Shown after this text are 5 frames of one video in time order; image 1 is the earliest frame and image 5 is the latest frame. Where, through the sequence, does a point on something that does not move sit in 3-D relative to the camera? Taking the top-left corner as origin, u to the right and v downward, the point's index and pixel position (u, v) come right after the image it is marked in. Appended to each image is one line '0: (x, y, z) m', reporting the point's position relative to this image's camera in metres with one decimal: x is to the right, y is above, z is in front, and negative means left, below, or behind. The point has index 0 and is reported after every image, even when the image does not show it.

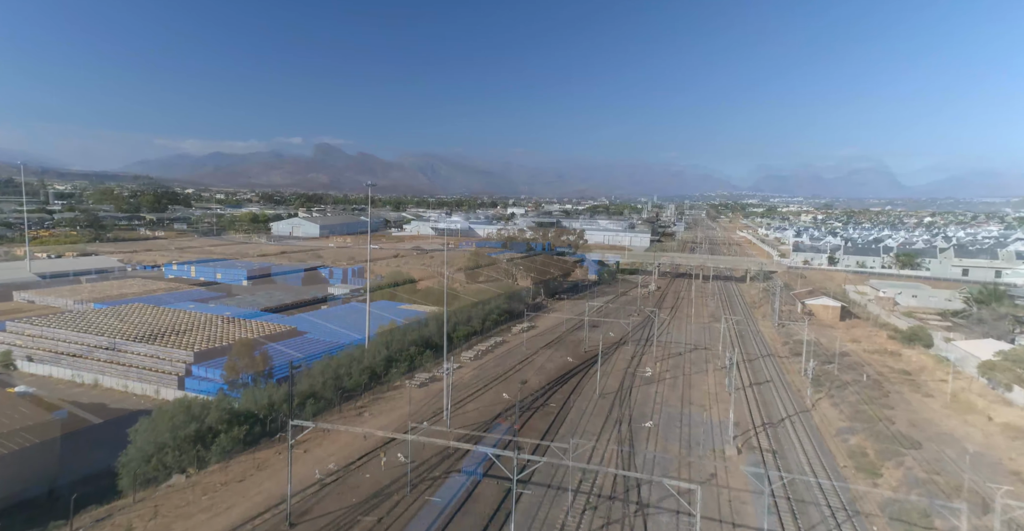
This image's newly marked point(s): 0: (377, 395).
0: (-2.2, -2.1, +9.0) m
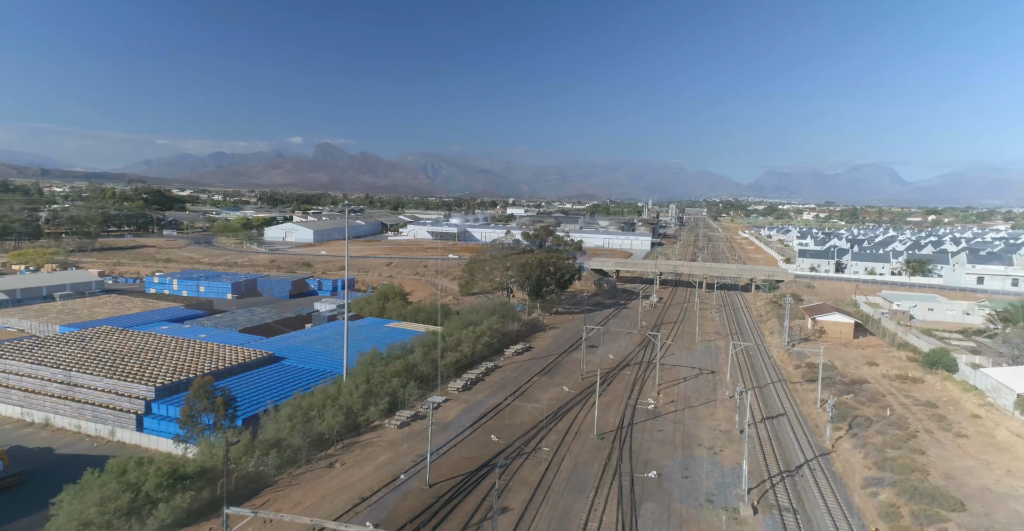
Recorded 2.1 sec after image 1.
0: (-2.3, -2.6, +8.2) m
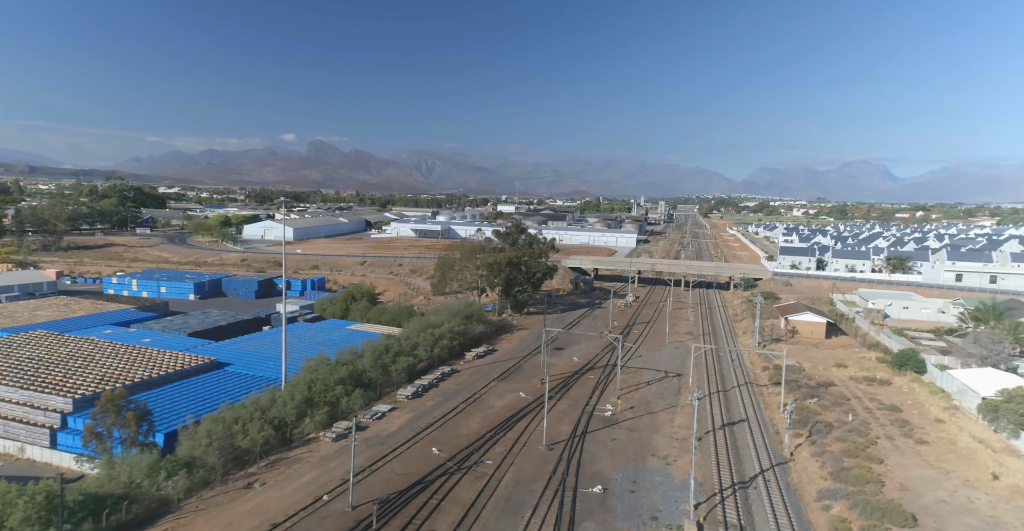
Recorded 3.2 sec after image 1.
0: (-3.2, -2.6, +7.7) m
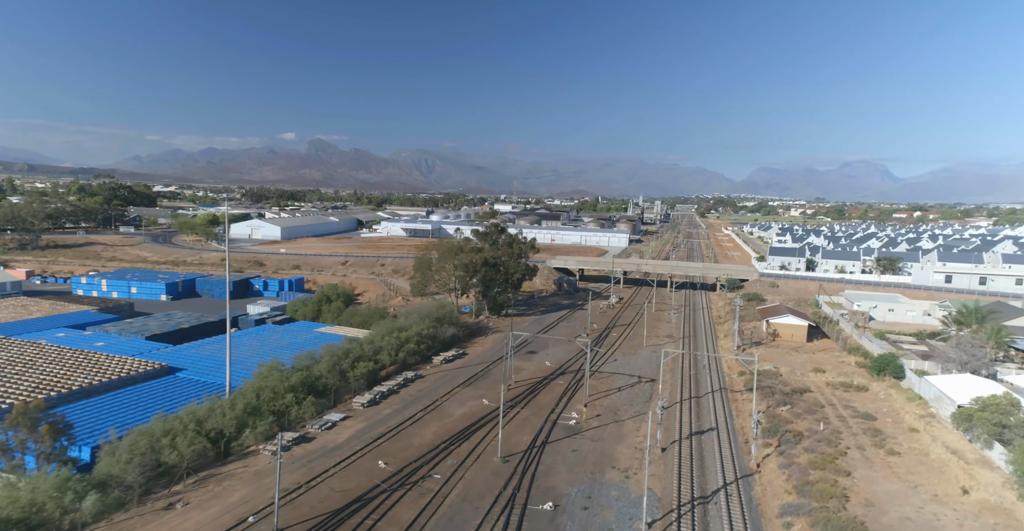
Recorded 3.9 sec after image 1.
0: (-3.8, -2.6, +7.3) m
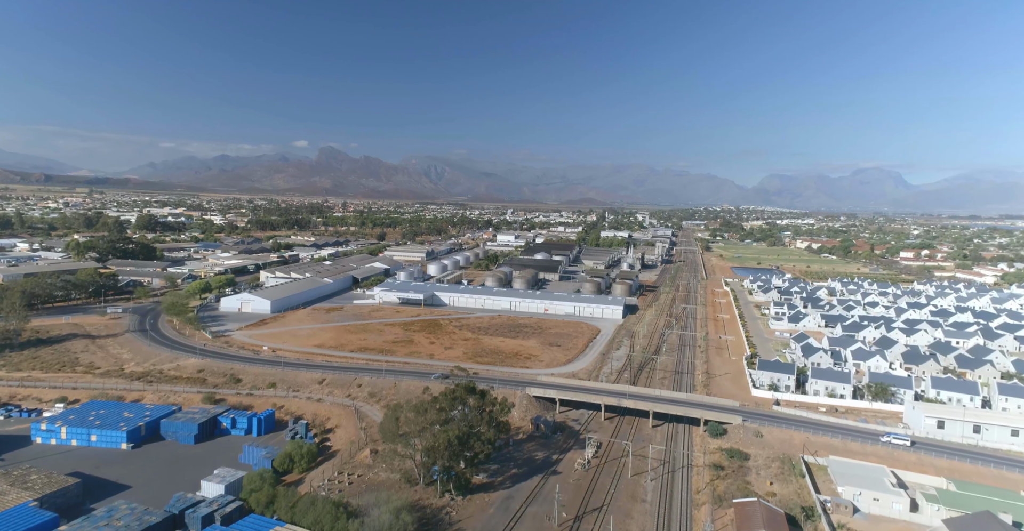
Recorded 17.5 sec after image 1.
0: (-4.9, -7.3, +6.5) m
